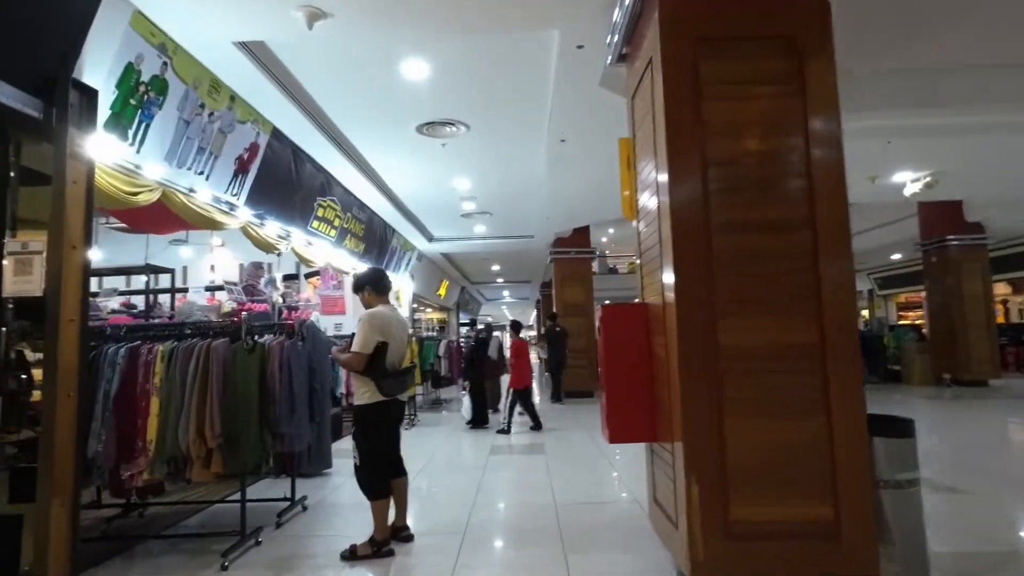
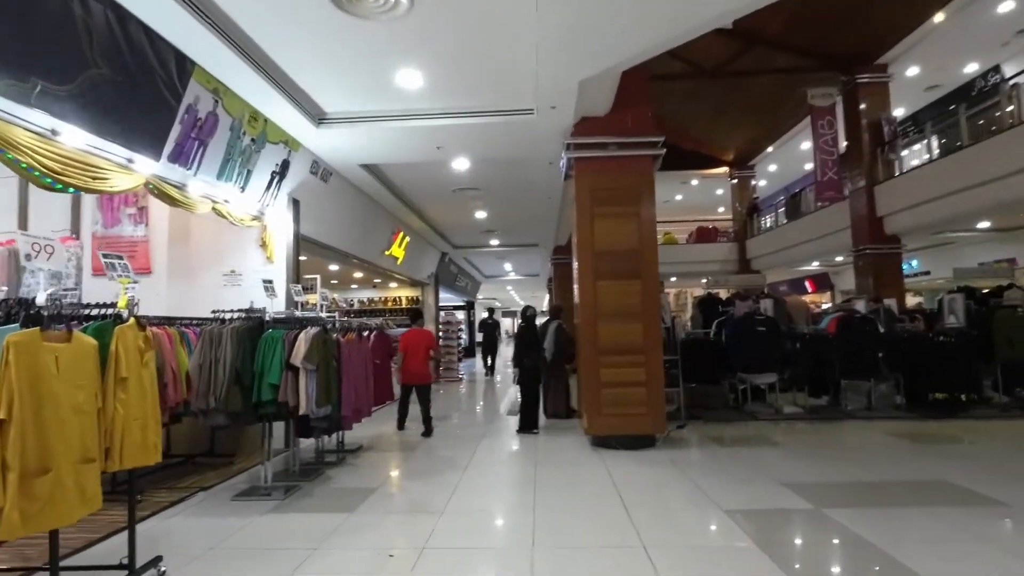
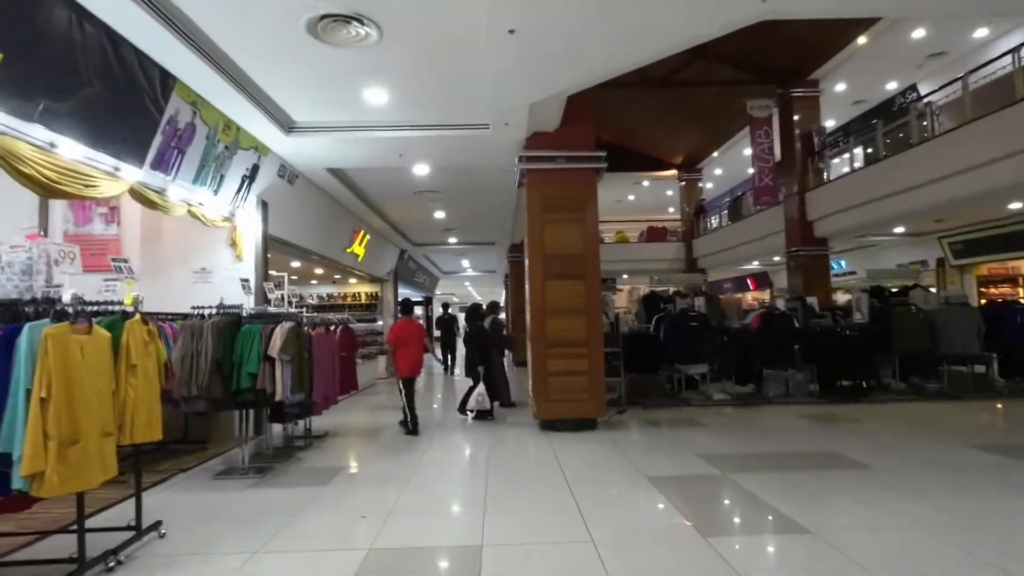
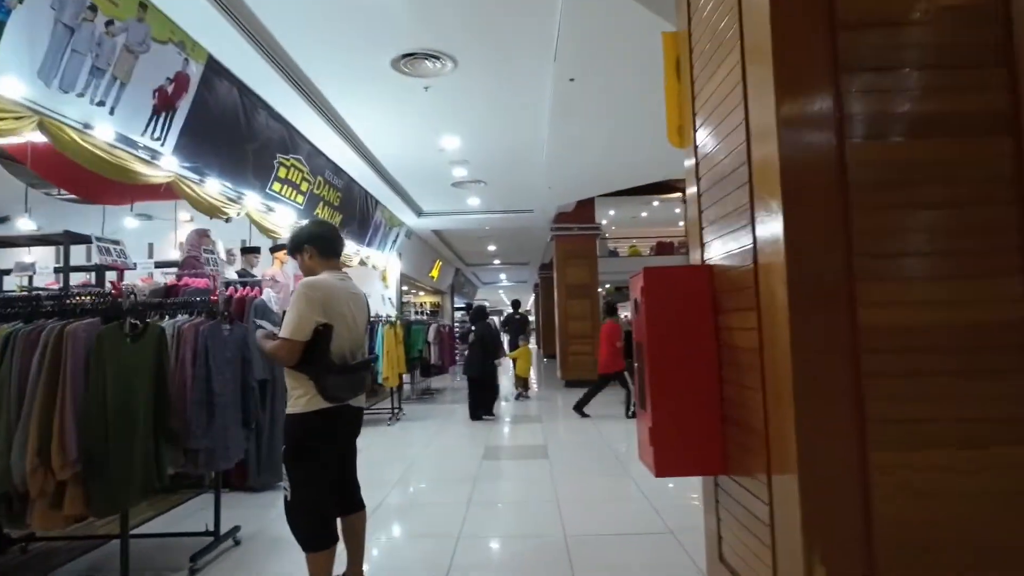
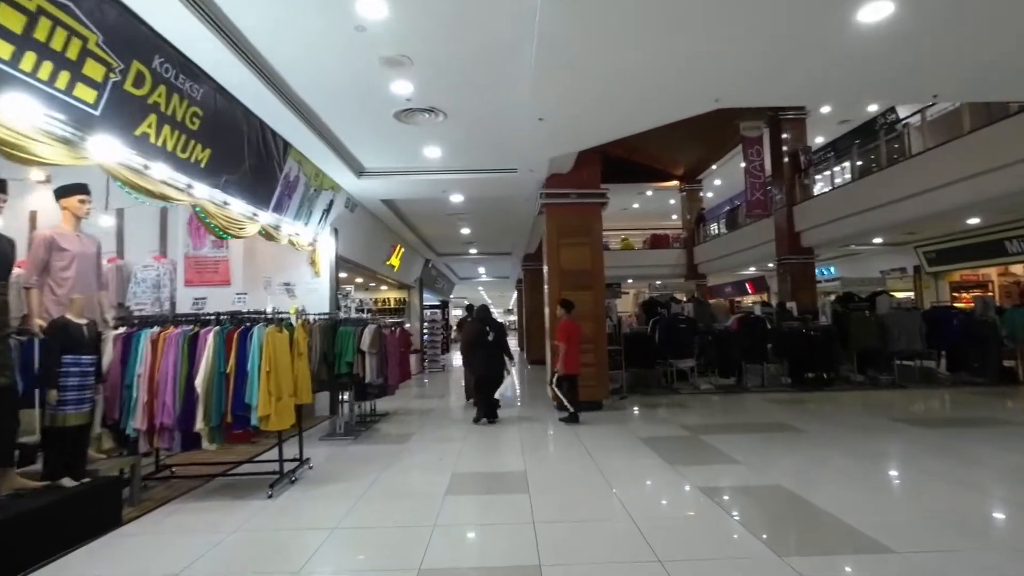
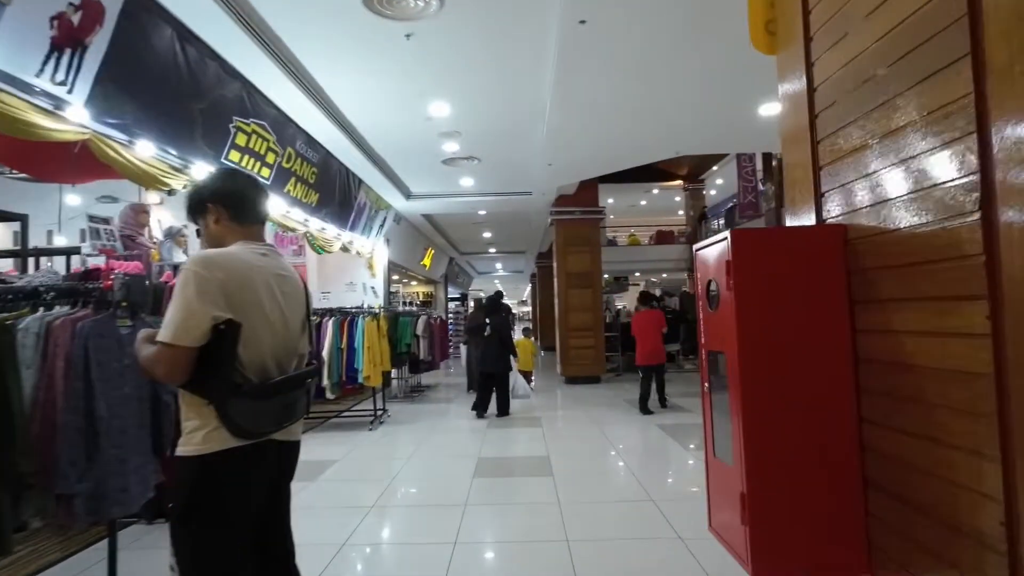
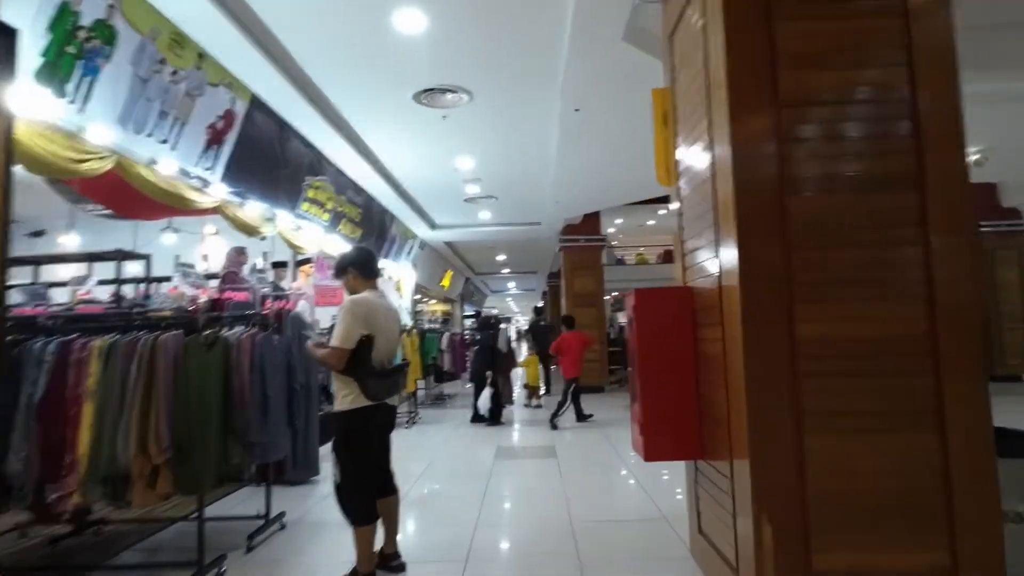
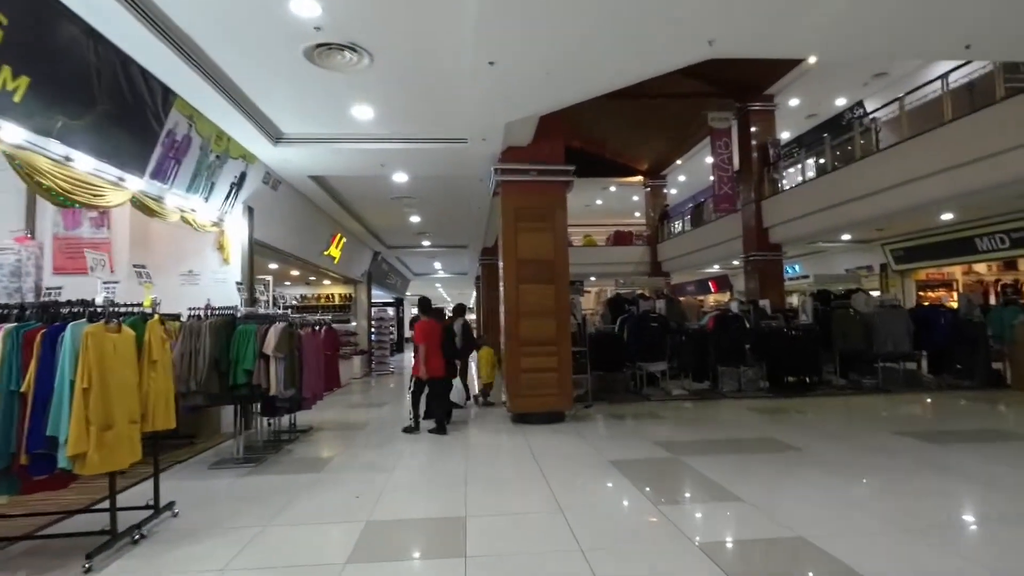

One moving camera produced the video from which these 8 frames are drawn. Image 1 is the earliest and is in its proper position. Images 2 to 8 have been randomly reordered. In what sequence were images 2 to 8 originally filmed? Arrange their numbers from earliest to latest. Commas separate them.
7, 4, 6, 5, 8, 3, 2
